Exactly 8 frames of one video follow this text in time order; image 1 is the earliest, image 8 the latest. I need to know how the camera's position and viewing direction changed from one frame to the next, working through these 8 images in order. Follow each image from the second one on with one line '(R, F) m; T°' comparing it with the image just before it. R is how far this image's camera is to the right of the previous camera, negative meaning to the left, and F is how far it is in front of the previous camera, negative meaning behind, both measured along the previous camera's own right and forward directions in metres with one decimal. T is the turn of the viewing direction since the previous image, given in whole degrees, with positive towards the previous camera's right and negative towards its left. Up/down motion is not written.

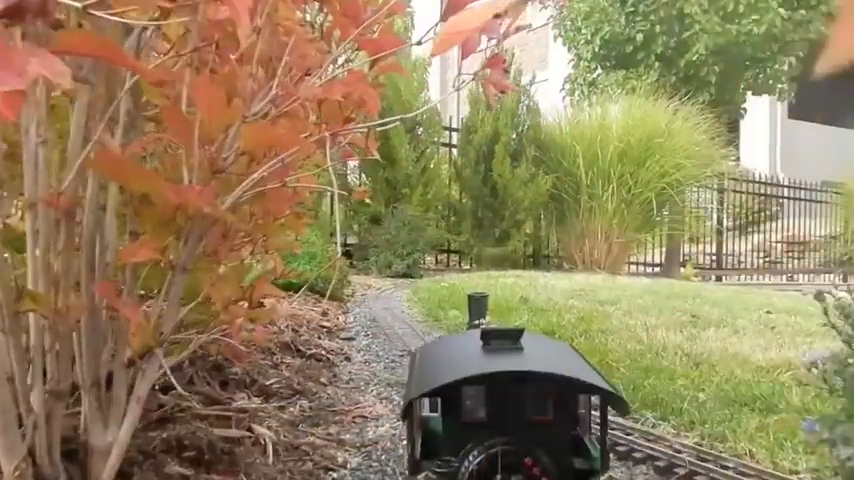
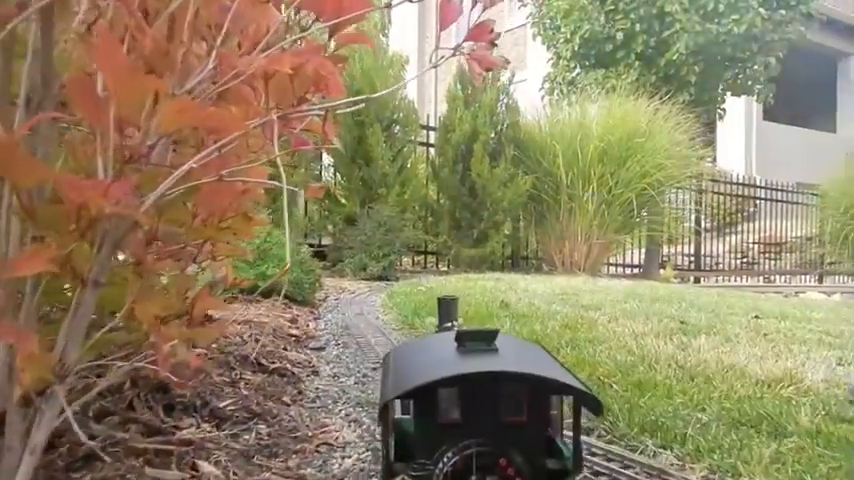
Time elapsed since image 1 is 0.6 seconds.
(0.0, +0.2) m; +2°
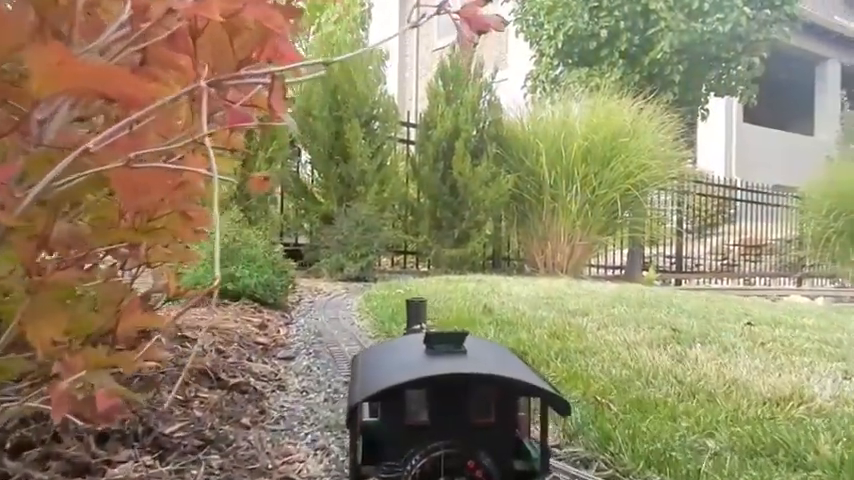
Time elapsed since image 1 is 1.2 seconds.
(0.0, +0.2) m; +2°
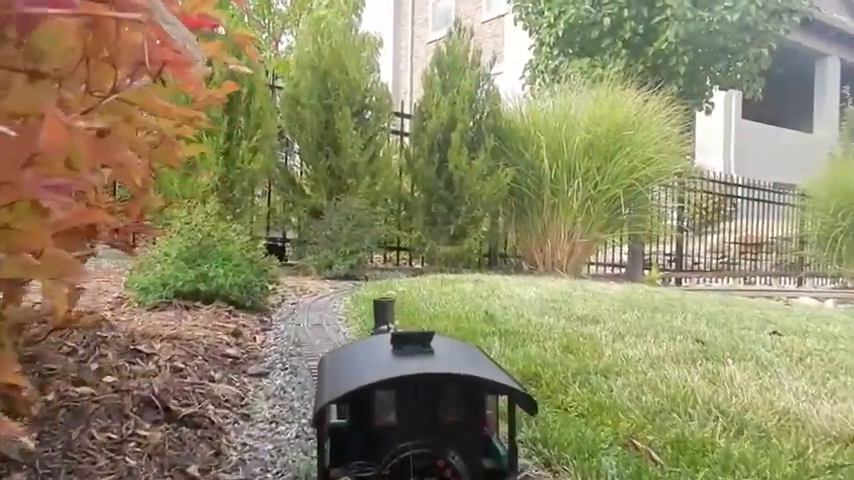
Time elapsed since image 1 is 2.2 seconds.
(0.0, +0.4) m; +1°
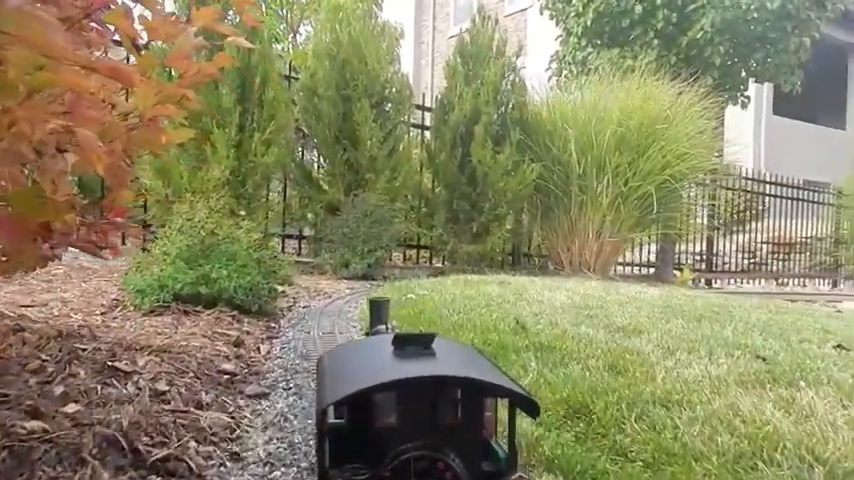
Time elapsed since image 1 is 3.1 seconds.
(0.0, +0.3) m; -2°
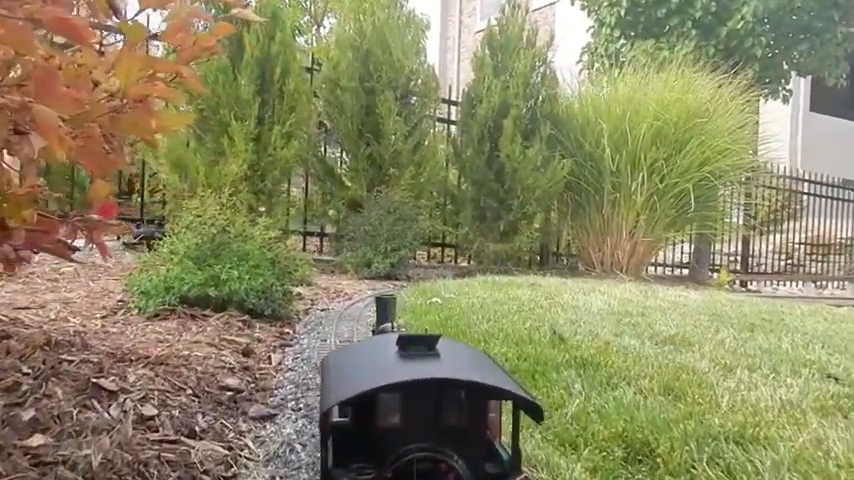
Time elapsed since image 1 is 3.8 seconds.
(0.0, +0.3) m; -2°
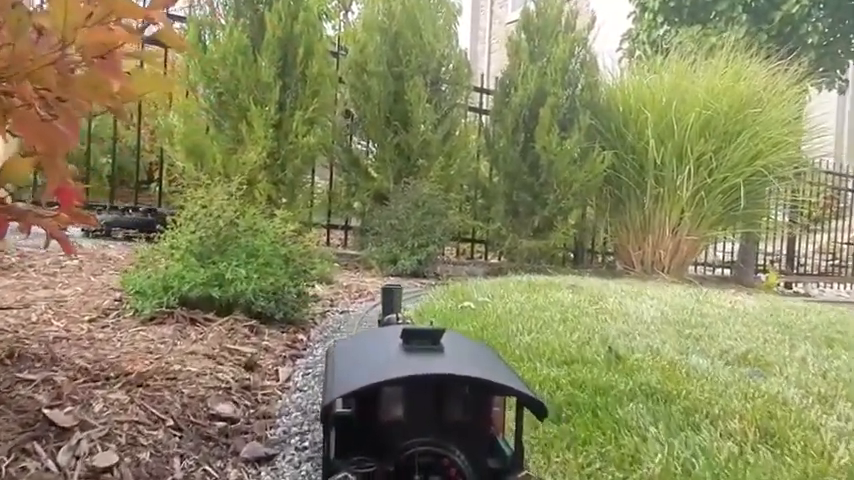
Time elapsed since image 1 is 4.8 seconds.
(0.0, +0.4) m; -2°
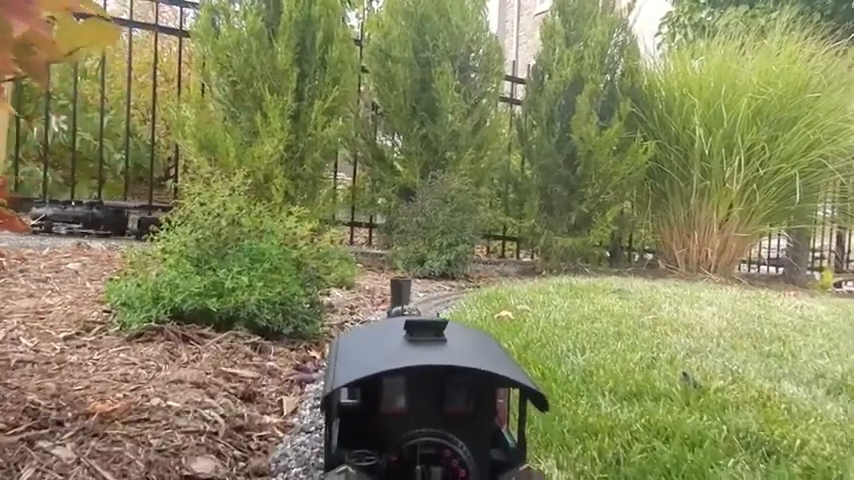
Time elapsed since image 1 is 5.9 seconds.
(0.0, +0.4) m; -2°
